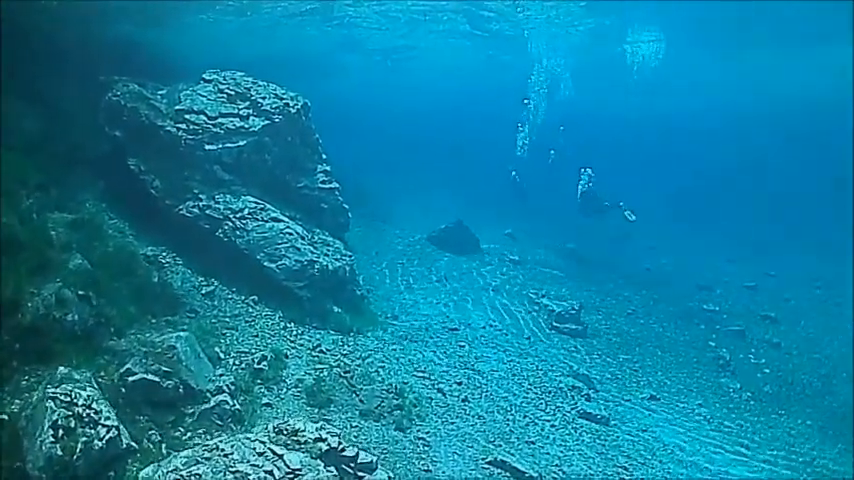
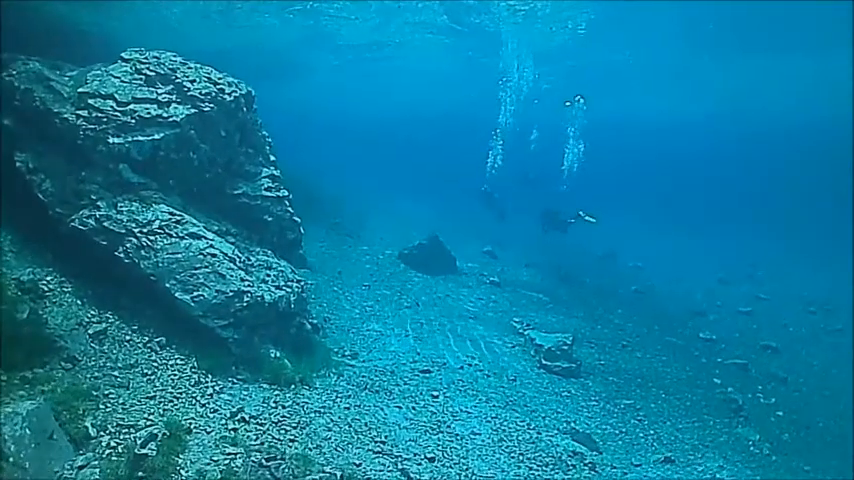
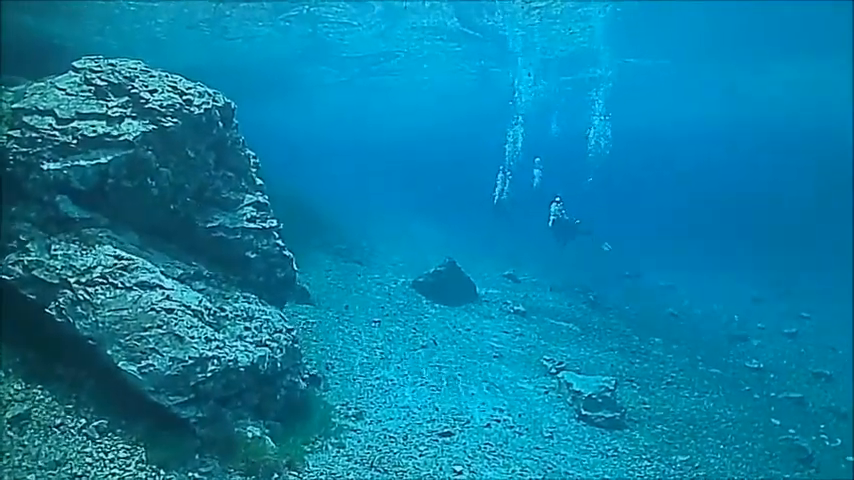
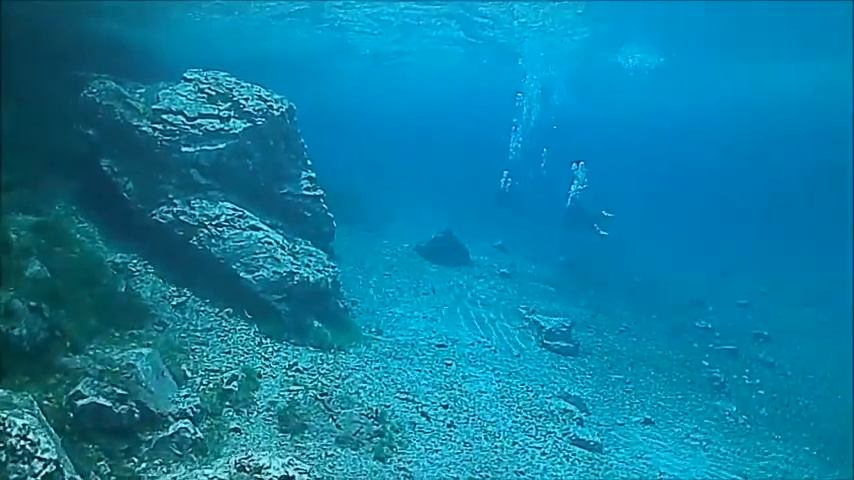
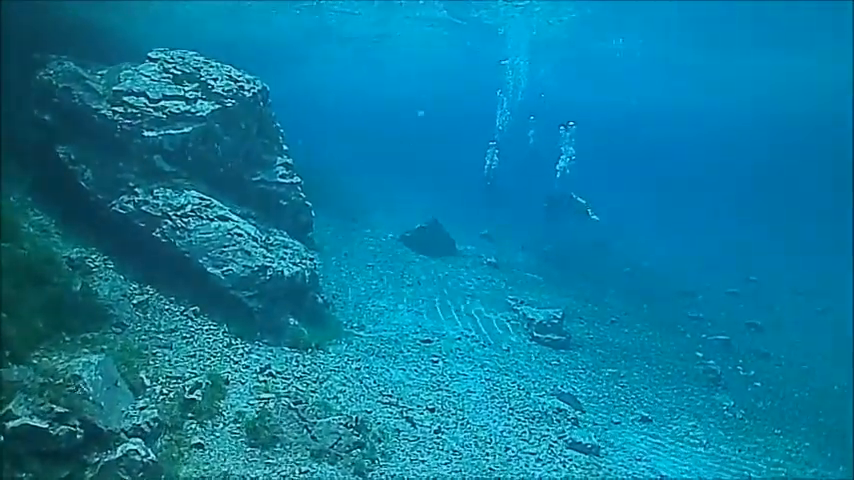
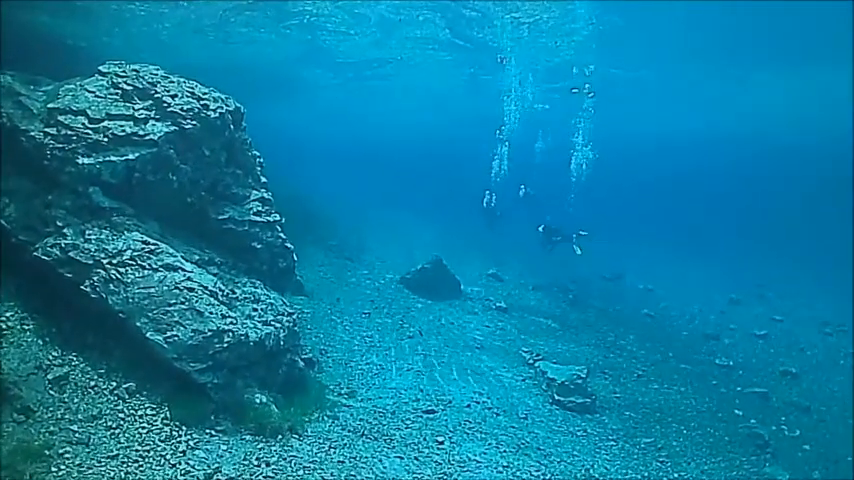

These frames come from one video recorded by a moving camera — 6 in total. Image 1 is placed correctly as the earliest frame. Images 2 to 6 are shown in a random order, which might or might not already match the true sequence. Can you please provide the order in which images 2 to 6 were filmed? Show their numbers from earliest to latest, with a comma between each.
4, 5, 2, 6, 3
